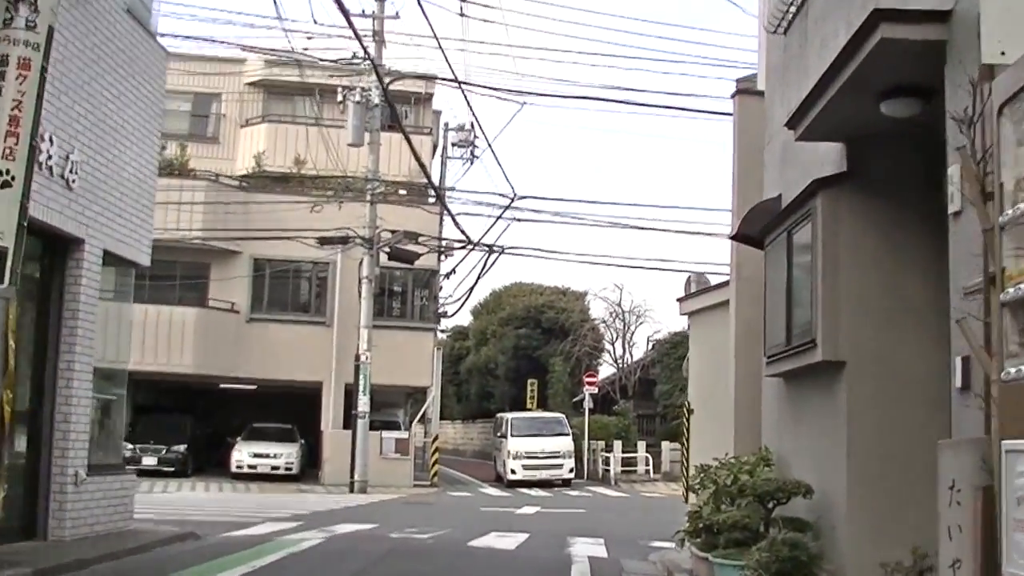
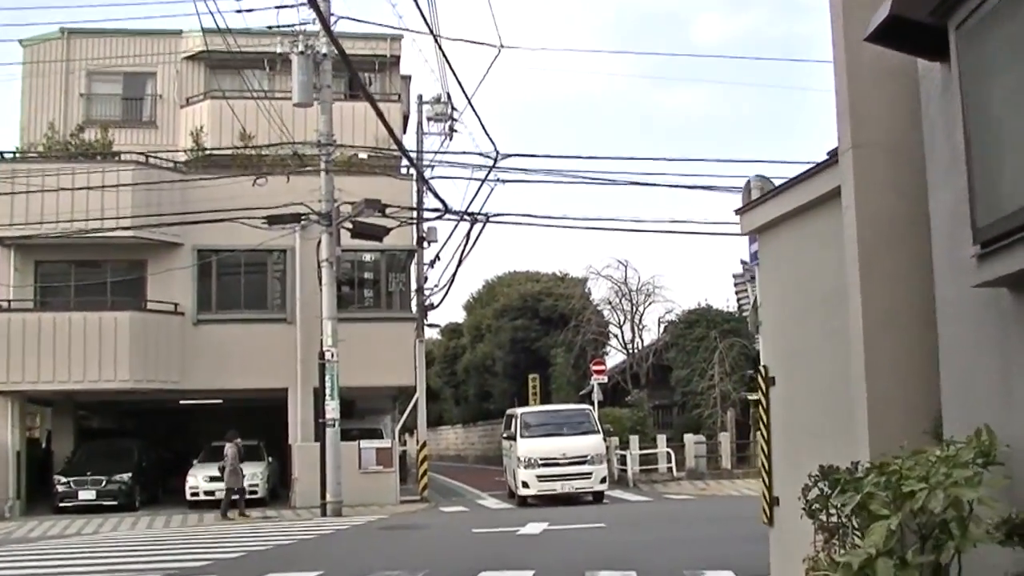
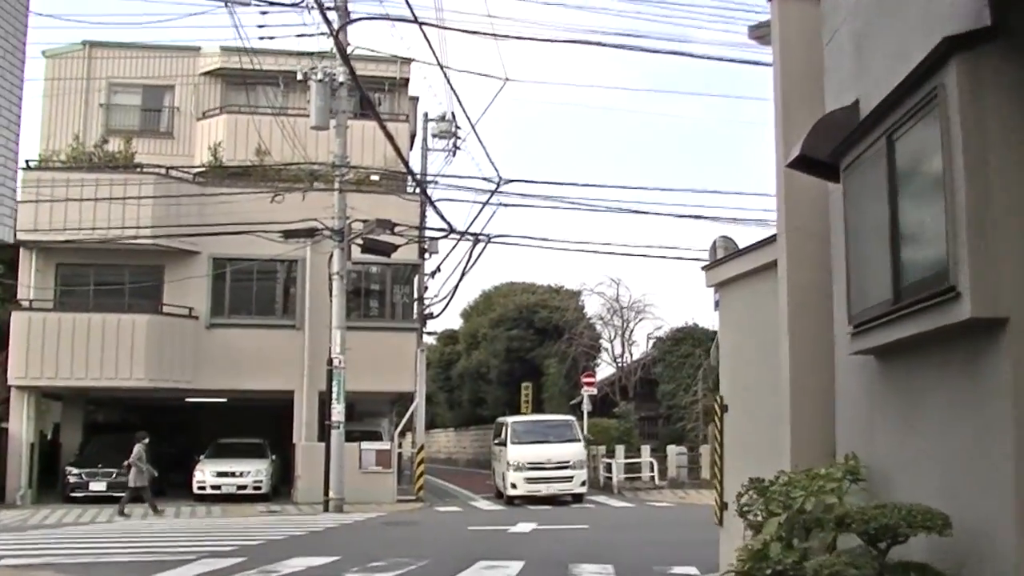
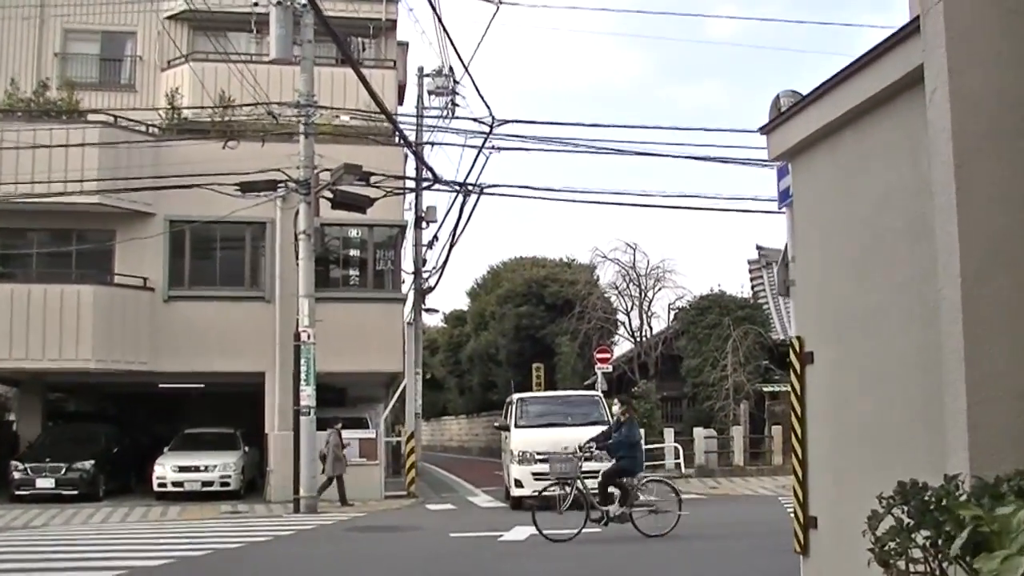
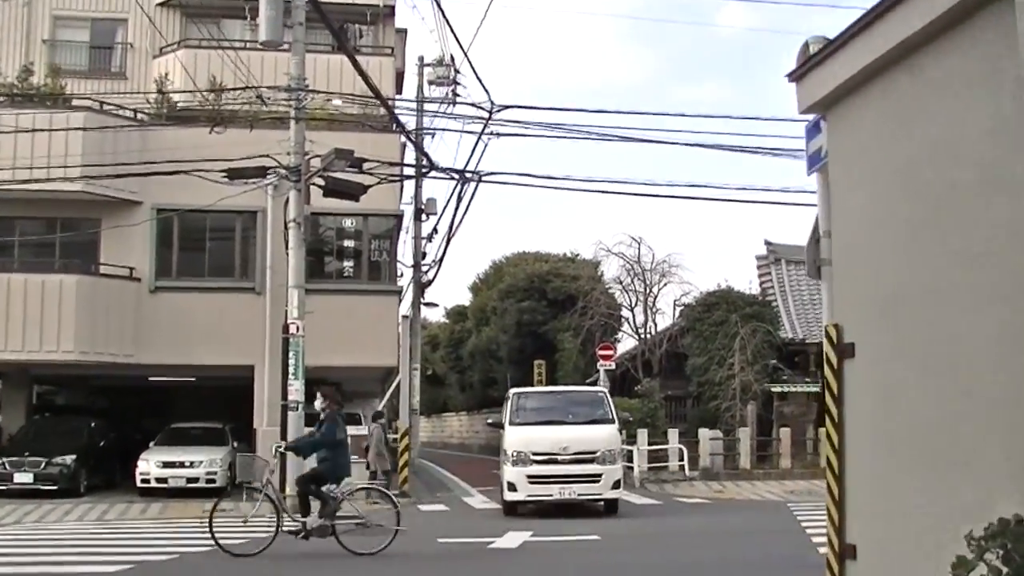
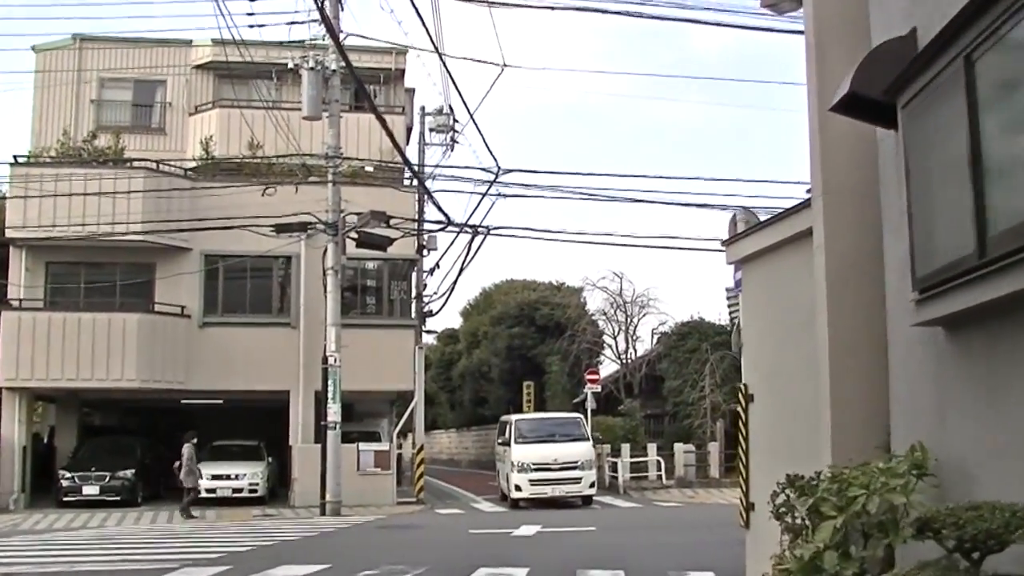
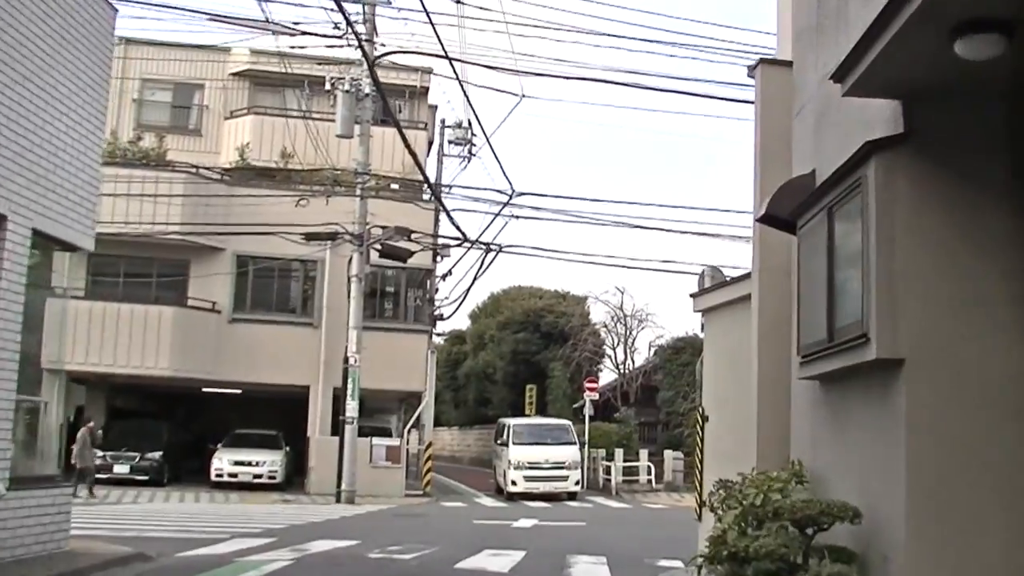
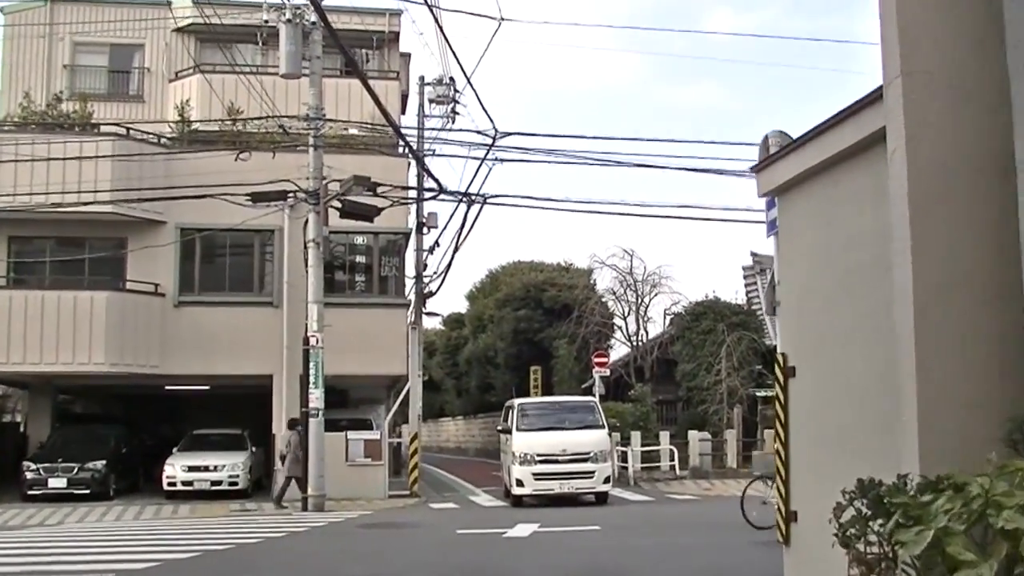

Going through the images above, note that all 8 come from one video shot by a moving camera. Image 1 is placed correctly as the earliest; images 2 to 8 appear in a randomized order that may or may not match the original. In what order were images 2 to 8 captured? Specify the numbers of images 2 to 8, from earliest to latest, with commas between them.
7, 3, 6, 2, 8, 4, 5
